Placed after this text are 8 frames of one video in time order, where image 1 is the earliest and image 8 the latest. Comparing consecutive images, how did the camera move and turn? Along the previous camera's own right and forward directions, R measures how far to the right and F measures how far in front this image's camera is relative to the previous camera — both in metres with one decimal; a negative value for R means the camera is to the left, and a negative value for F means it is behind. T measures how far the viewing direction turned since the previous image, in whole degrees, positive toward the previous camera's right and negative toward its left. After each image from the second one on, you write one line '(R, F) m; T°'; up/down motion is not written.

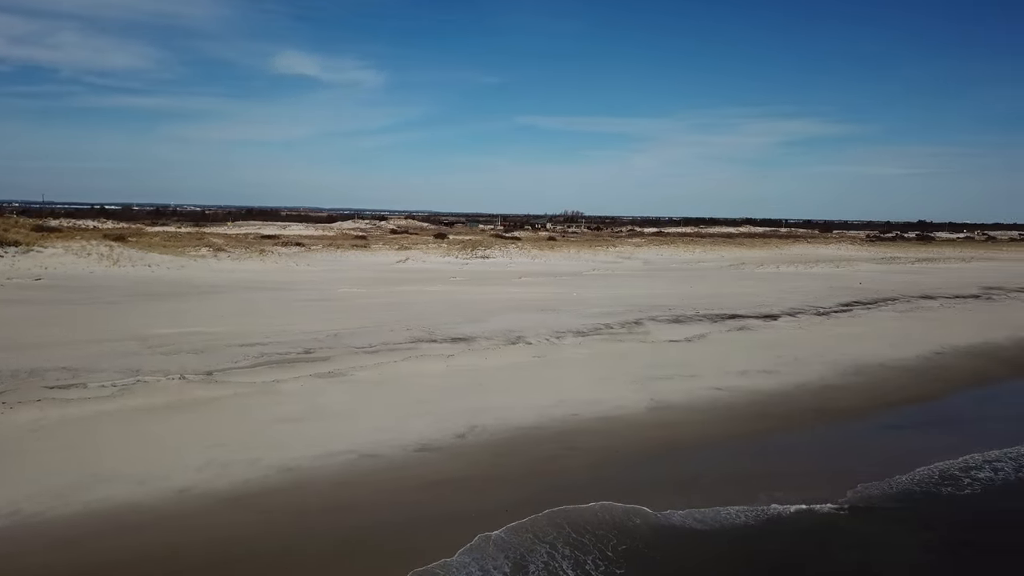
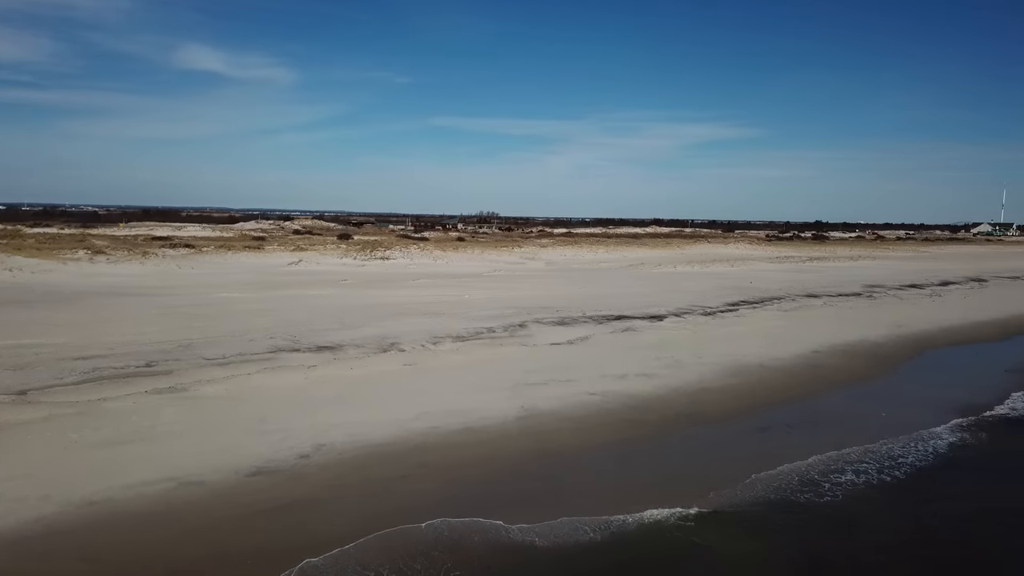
(+0.7, +0.5) m; +6°
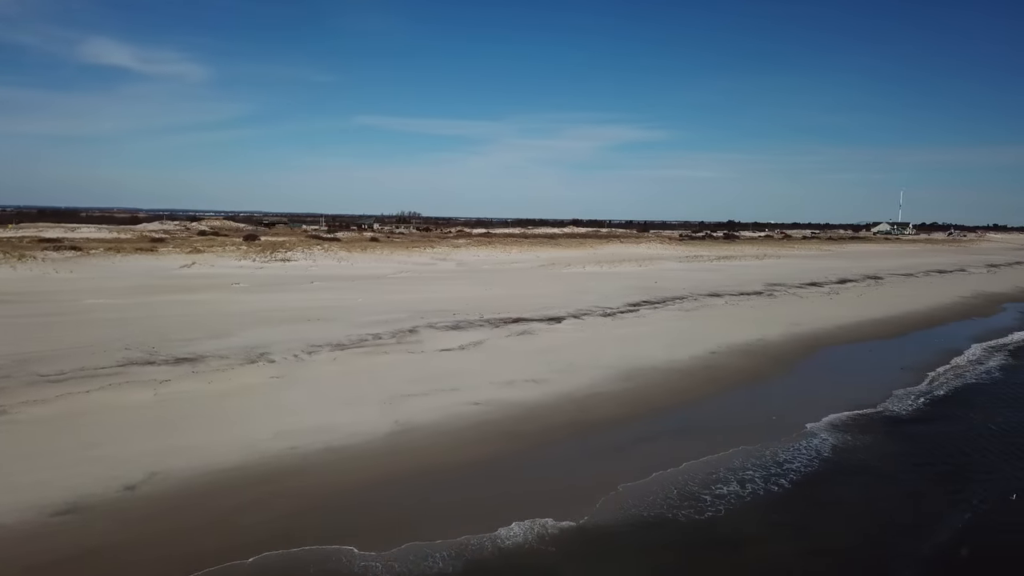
(+0.6, +0.7) m; +6°
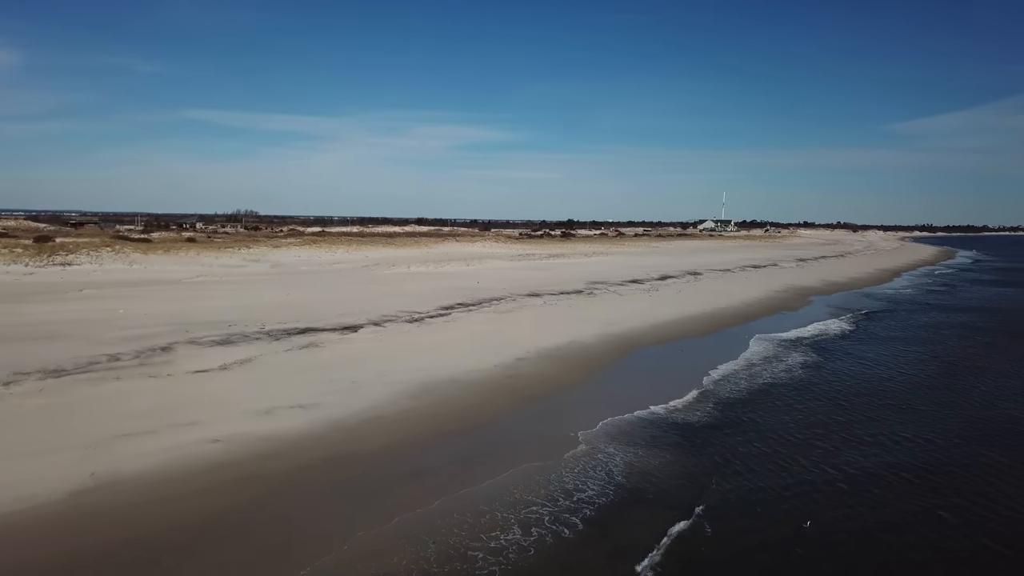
(+1.1, +1.6) m; +11°
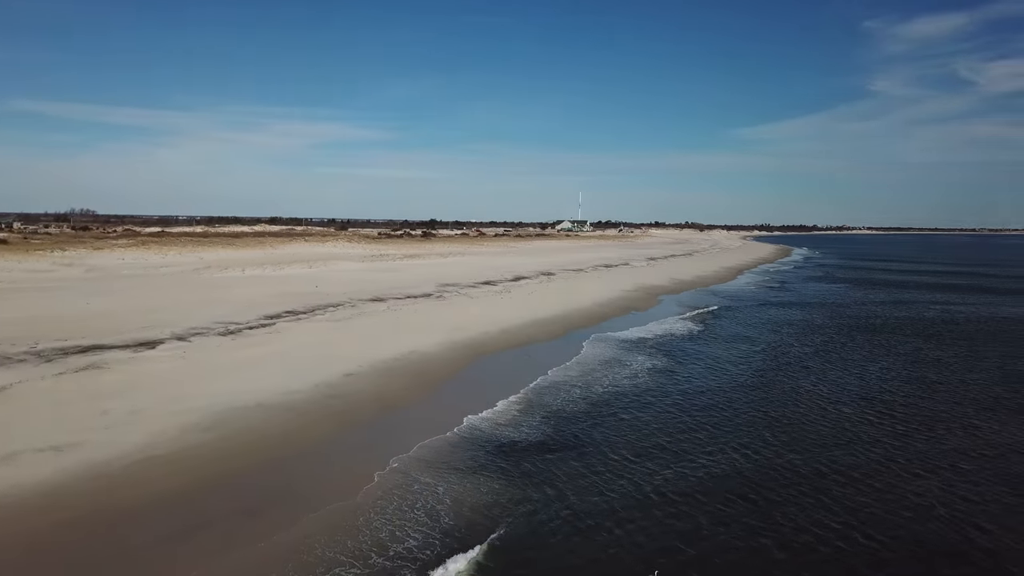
(+0.6, +1.3) m; +10°
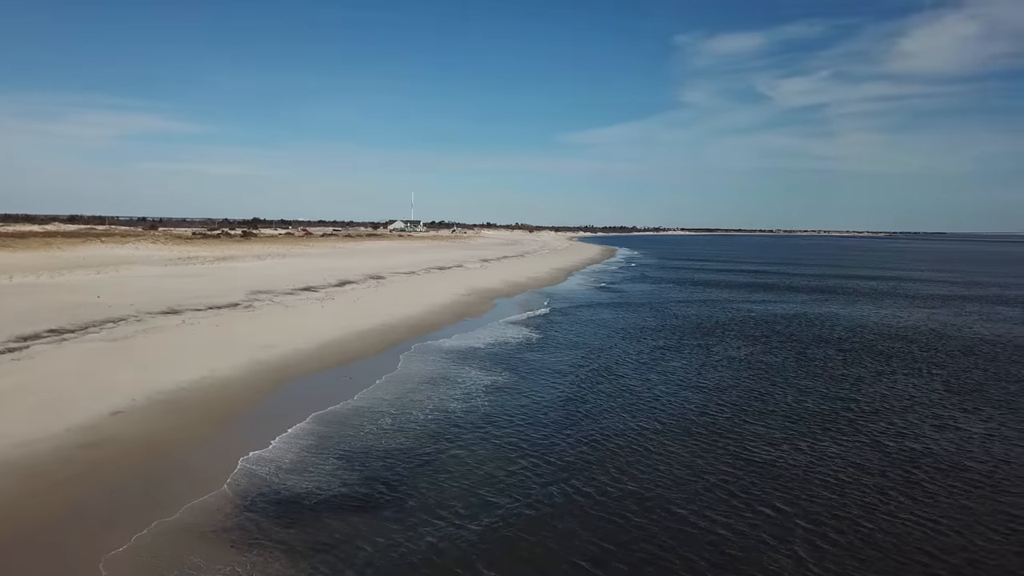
(+0.3, +1.7) m; +12°
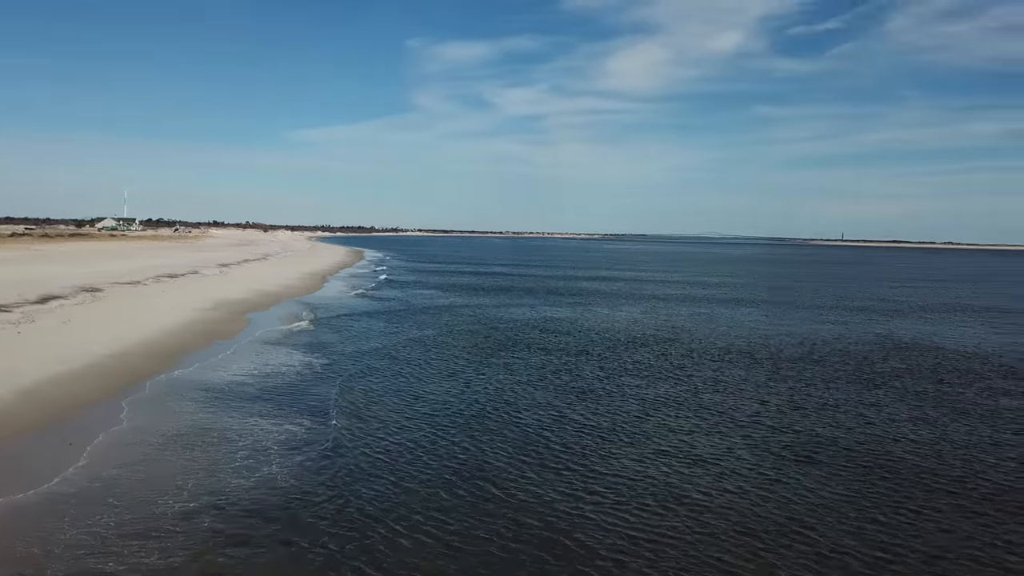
(-0.8, +2.9) m; +19°
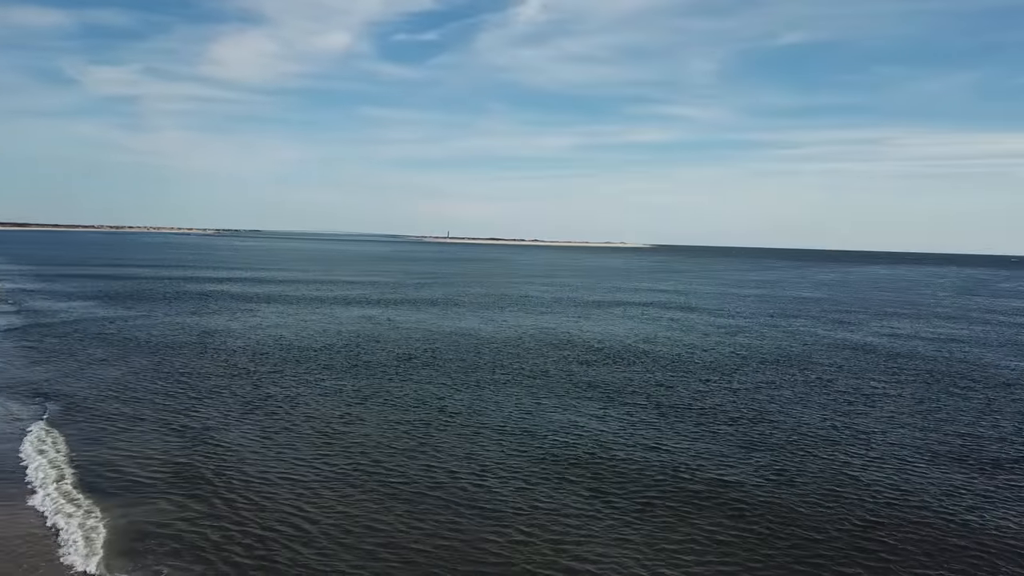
(-3.5, +2.7) m; +27°
